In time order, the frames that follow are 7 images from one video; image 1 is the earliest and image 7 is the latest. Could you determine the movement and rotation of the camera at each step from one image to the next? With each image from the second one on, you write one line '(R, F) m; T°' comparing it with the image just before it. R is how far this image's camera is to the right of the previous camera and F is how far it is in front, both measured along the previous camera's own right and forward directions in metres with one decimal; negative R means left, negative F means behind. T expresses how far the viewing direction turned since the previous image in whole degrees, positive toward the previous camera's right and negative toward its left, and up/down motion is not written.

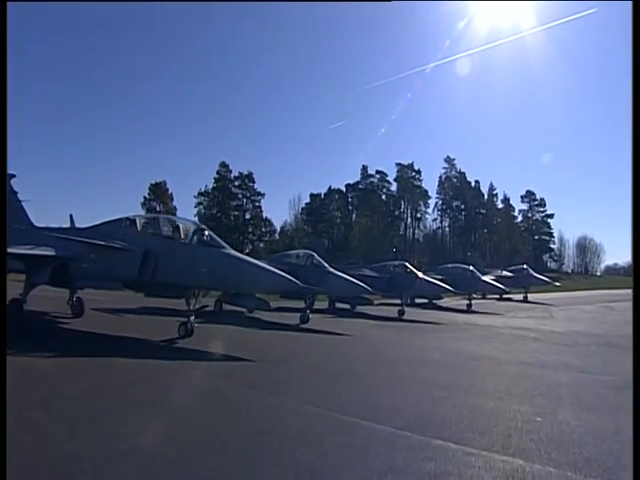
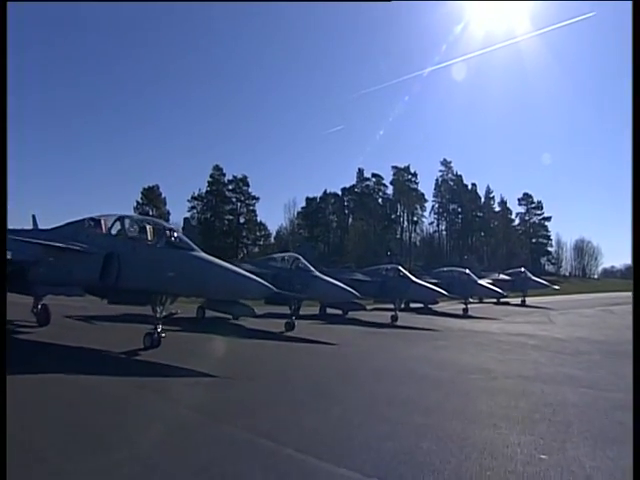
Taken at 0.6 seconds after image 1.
(+0.1, +0.2) m; 0°
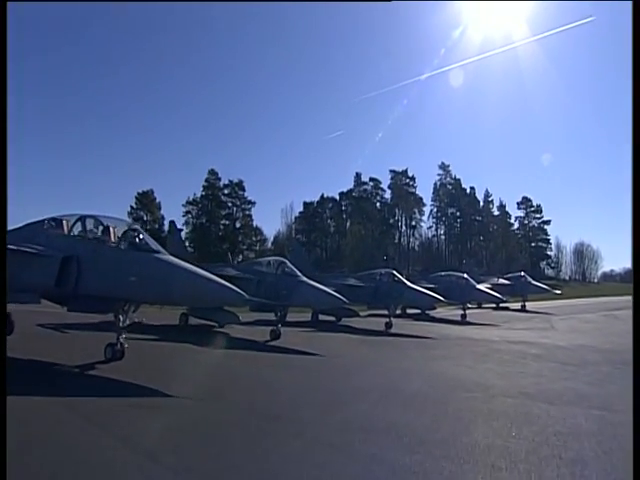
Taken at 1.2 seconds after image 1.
(+0.1, +0.2) m; 0°
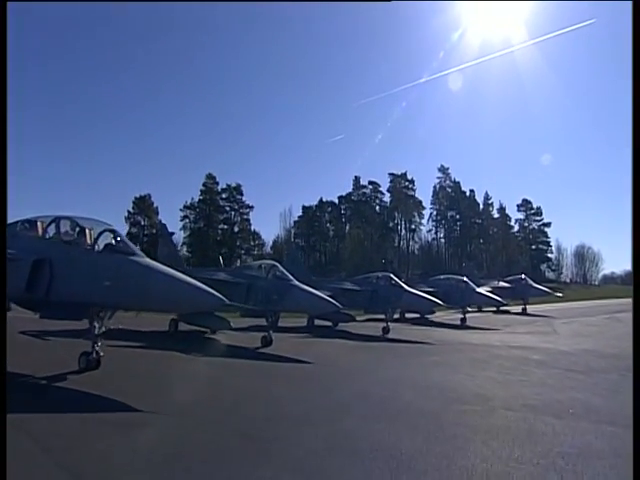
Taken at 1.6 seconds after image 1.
(0.0, +0.1) m; 0°
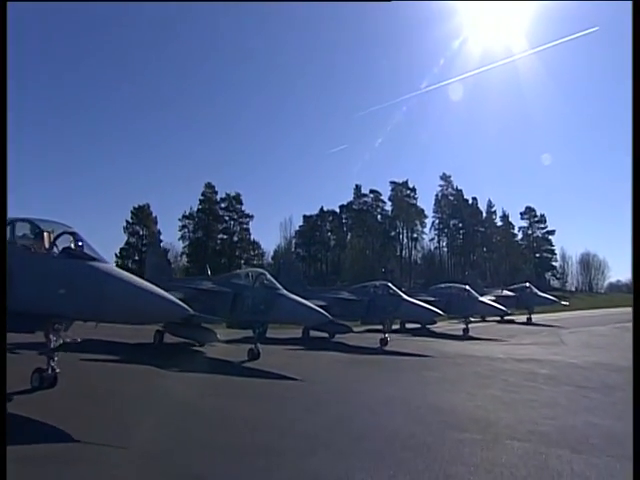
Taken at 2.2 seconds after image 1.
(+0.1, +0.2) m; 0°
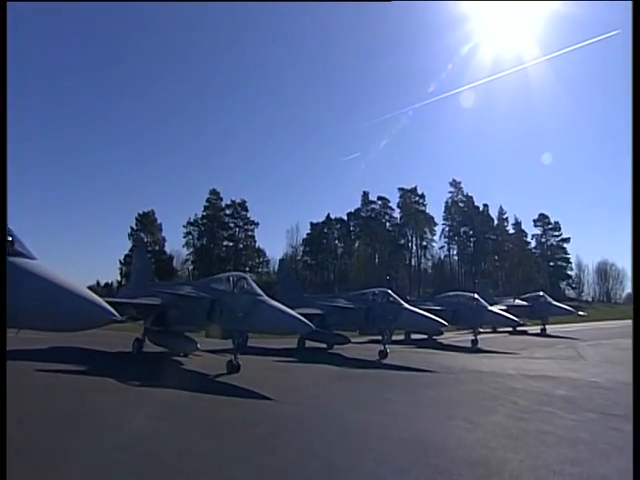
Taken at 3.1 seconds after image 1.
(+0.1, +0.4) m; -1°
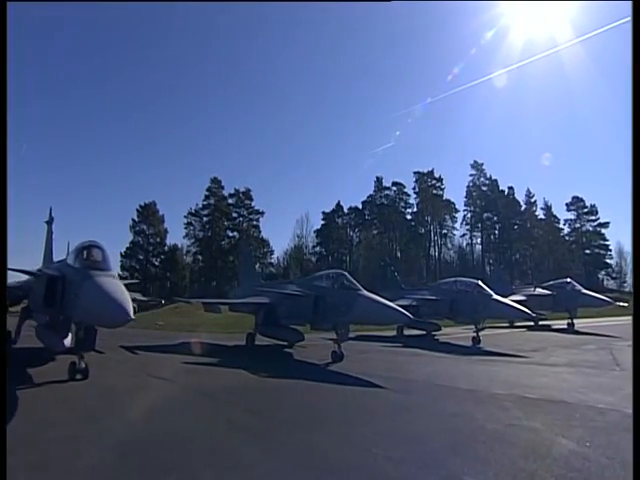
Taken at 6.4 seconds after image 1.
(+0.5, +1.3) m; -3°
